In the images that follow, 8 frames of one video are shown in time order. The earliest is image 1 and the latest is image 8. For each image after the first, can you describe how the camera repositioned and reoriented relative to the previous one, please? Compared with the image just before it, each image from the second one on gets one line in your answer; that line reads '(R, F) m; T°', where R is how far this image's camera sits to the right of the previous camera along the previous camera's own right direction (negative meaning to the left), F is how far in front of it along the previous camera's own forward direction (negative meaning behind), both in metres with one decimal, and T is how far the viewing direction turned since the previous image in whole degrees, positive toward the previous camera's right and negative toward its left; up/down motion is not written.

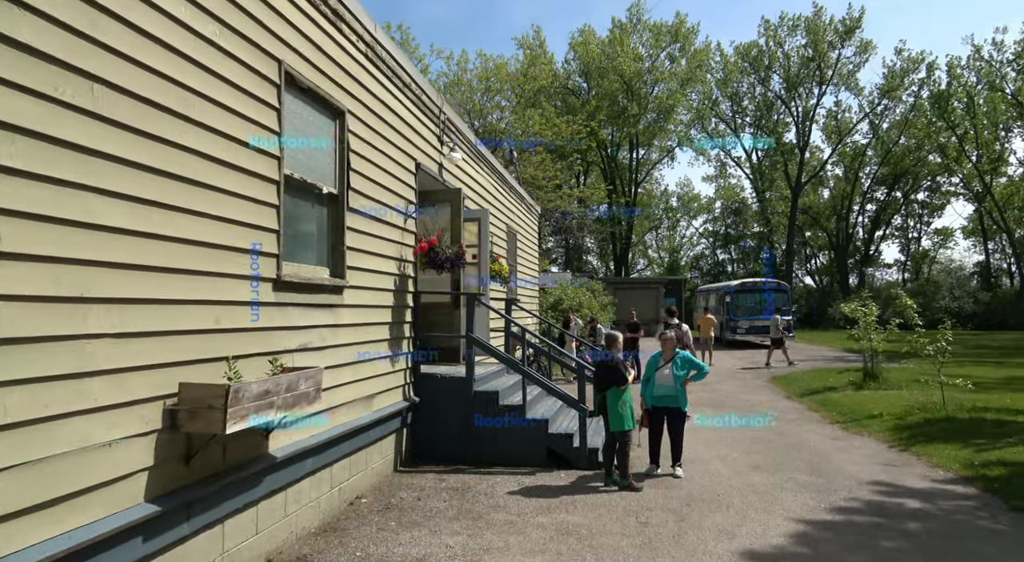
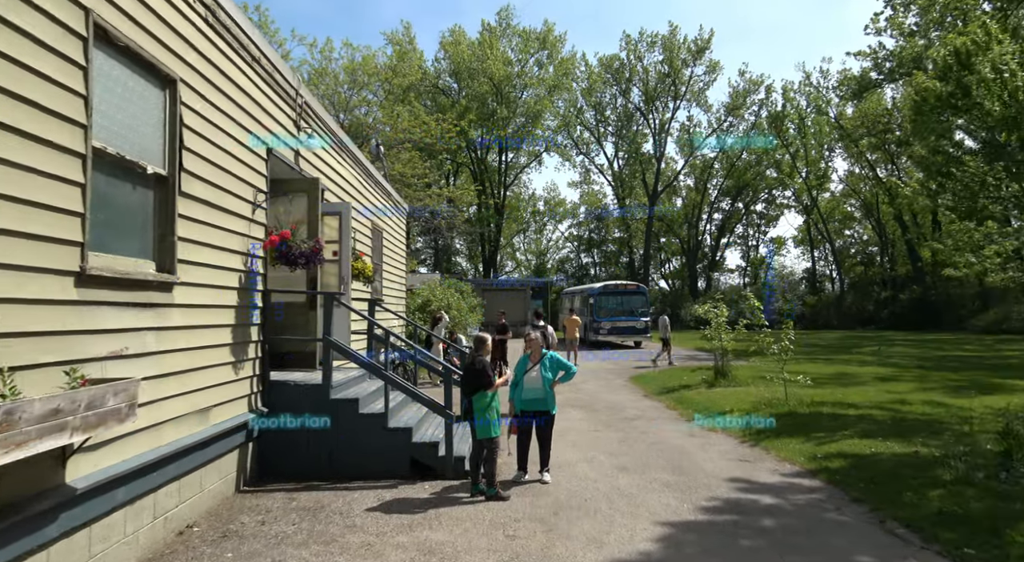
(+0.1, +0.5) m; +12°
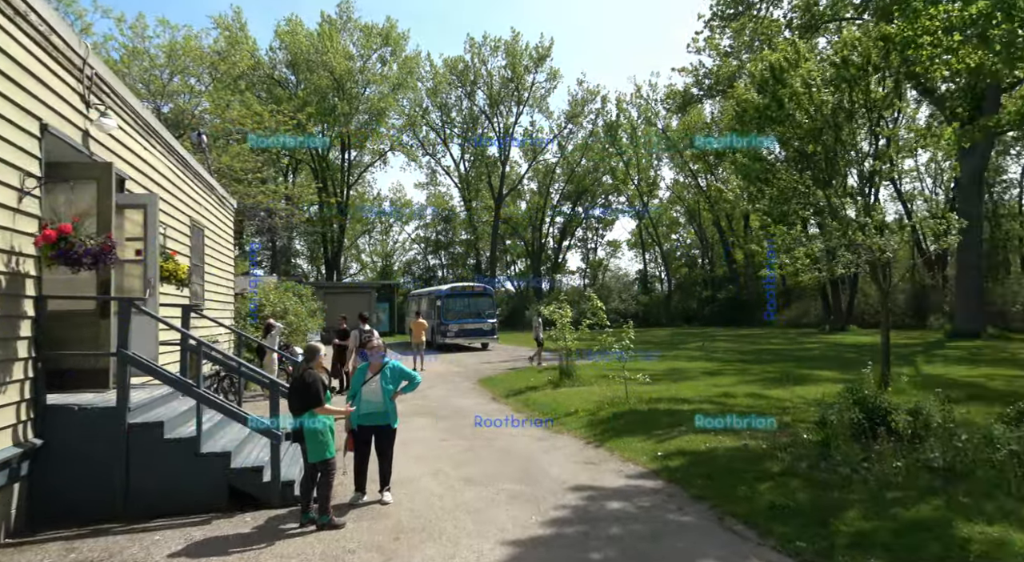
(+0.1, +0.5) m; +13°
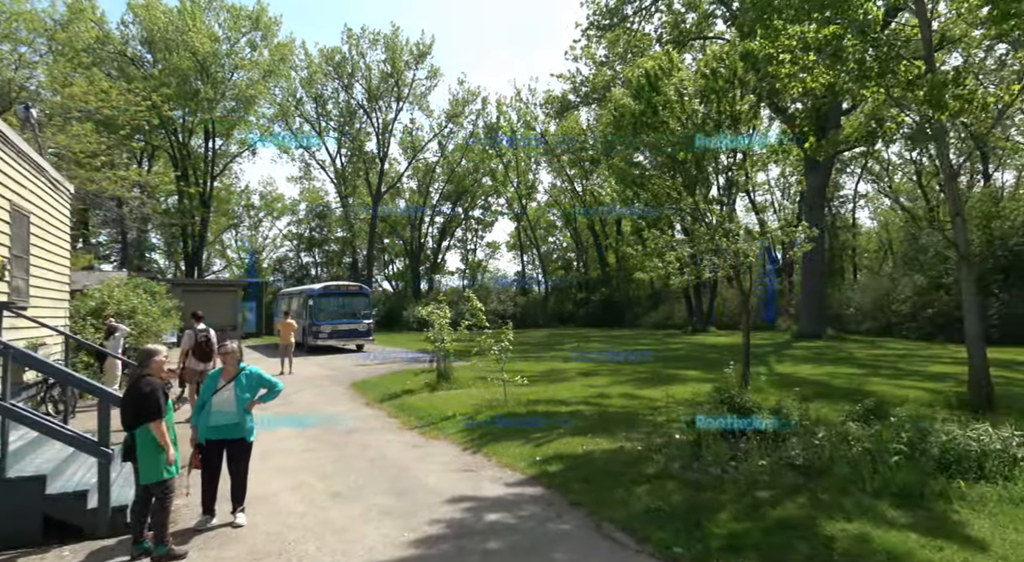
(0.0, +0.4) m; +11°
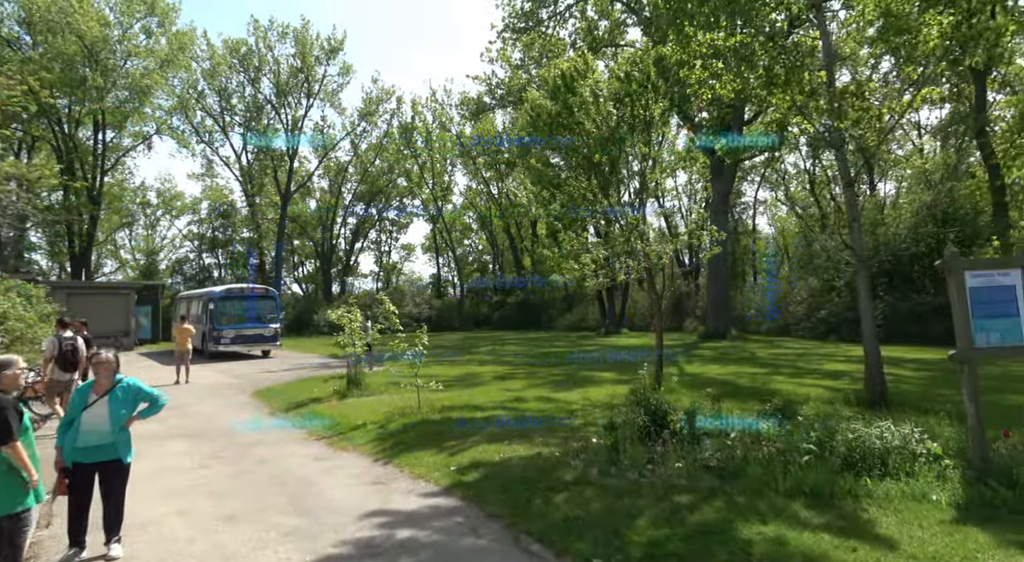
(0.0, +0.3) m; +7°
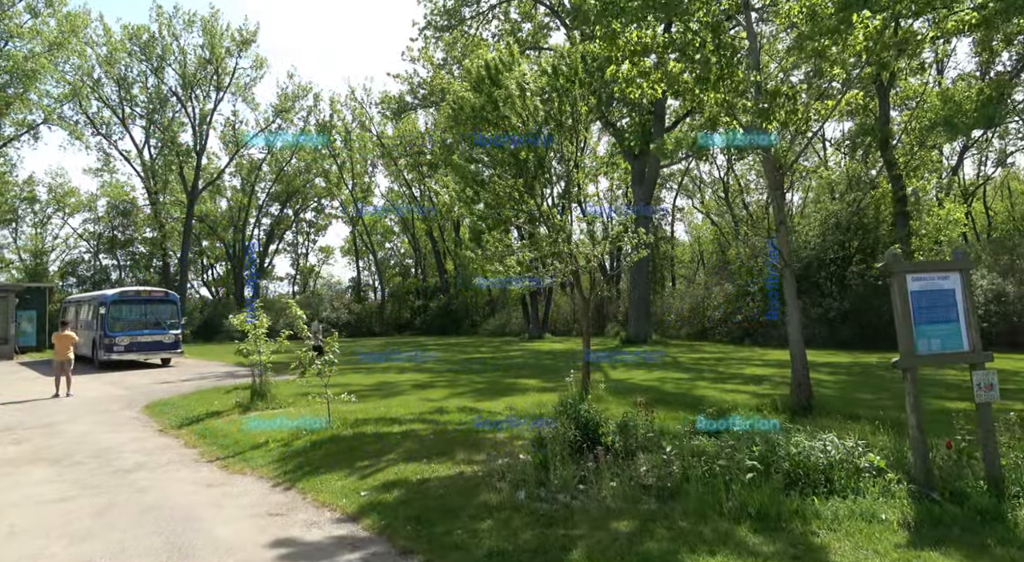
(0.0, +0.7) m; +7°
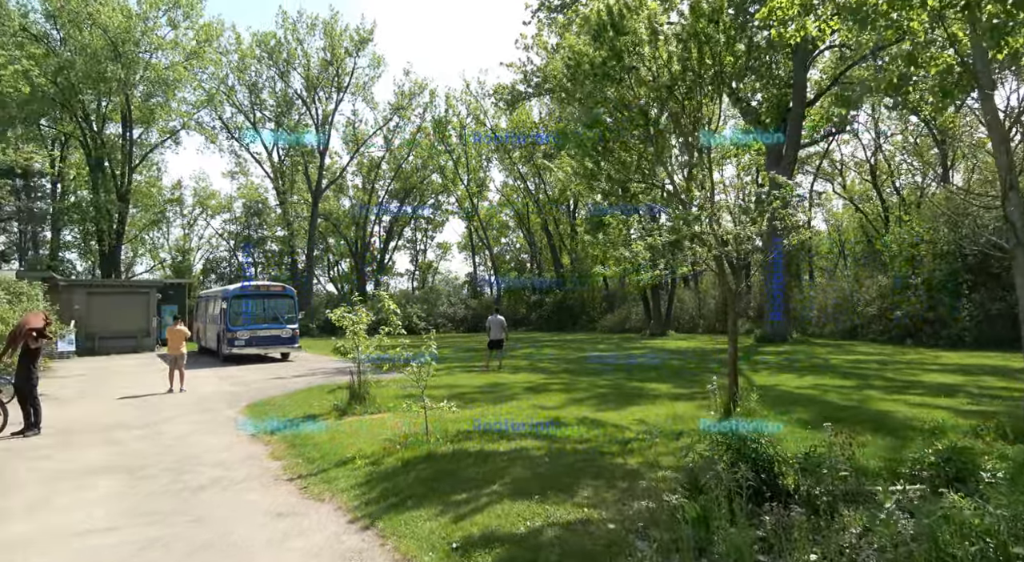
(-0.2, +1.7) m; -10°
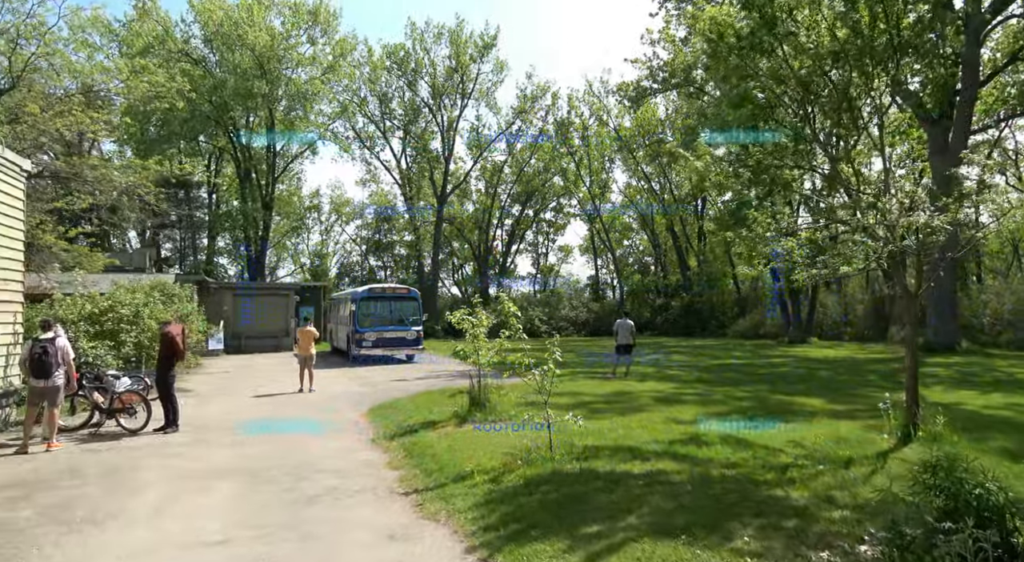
(-0.1, +0.8) m; -11°
